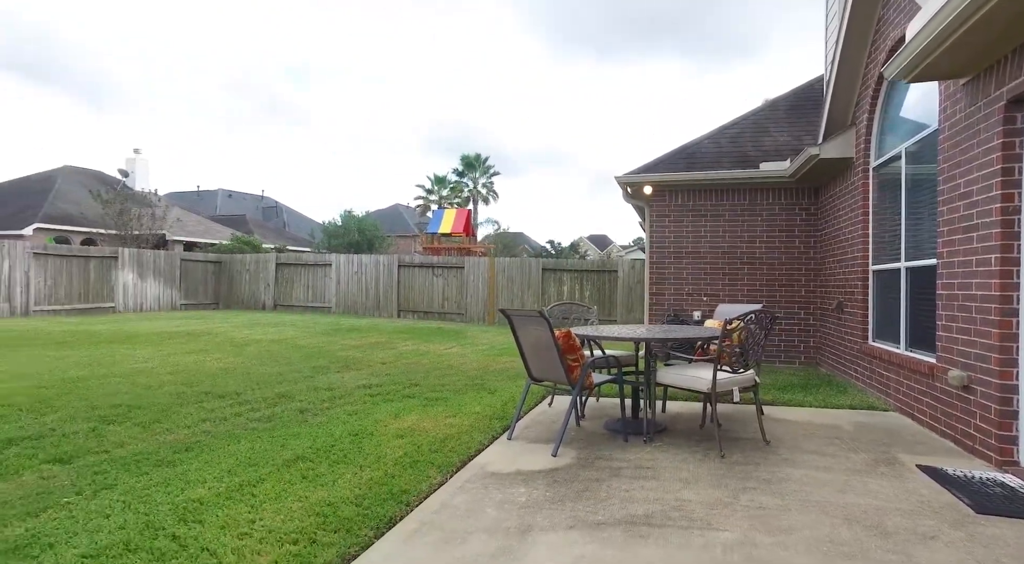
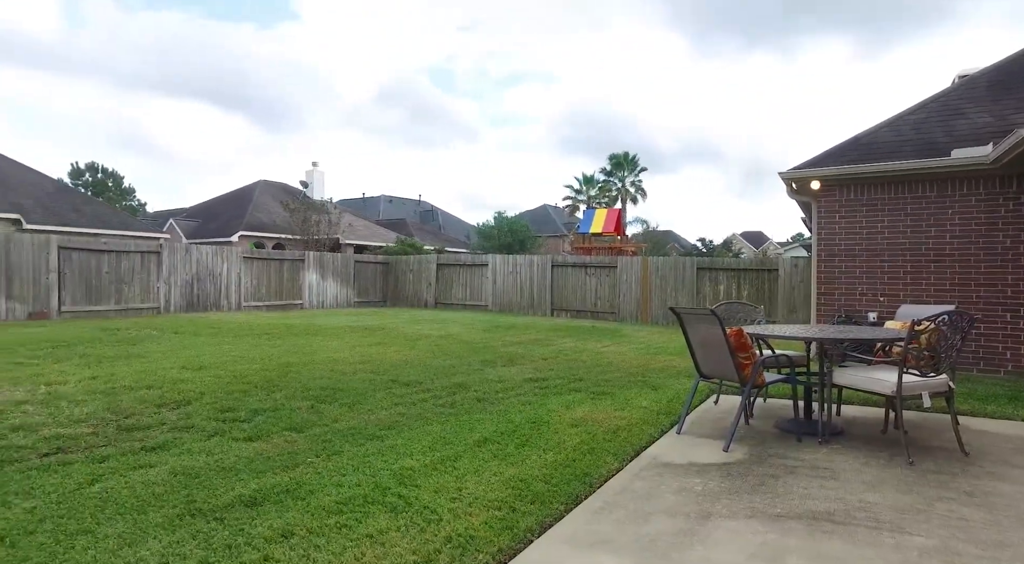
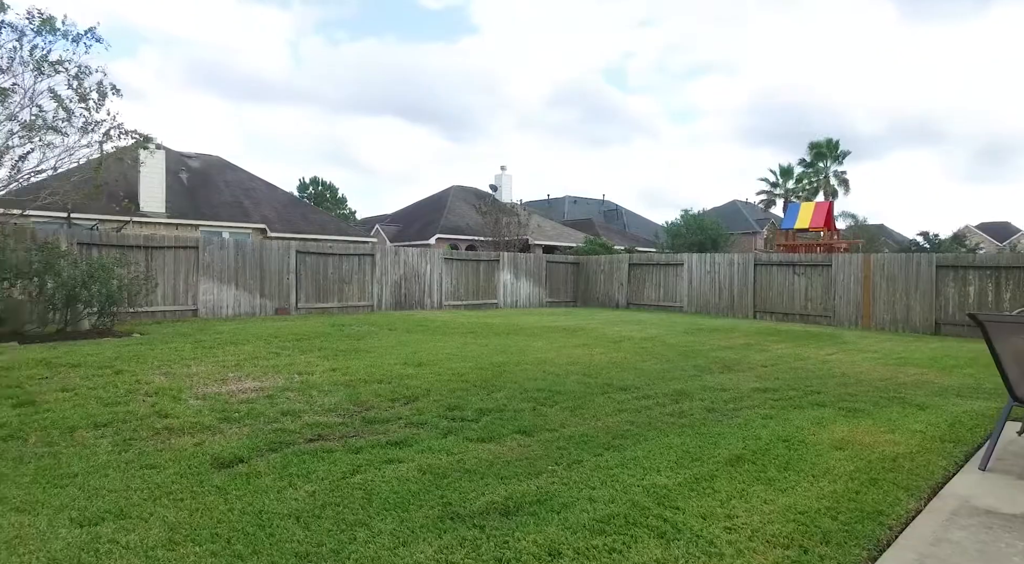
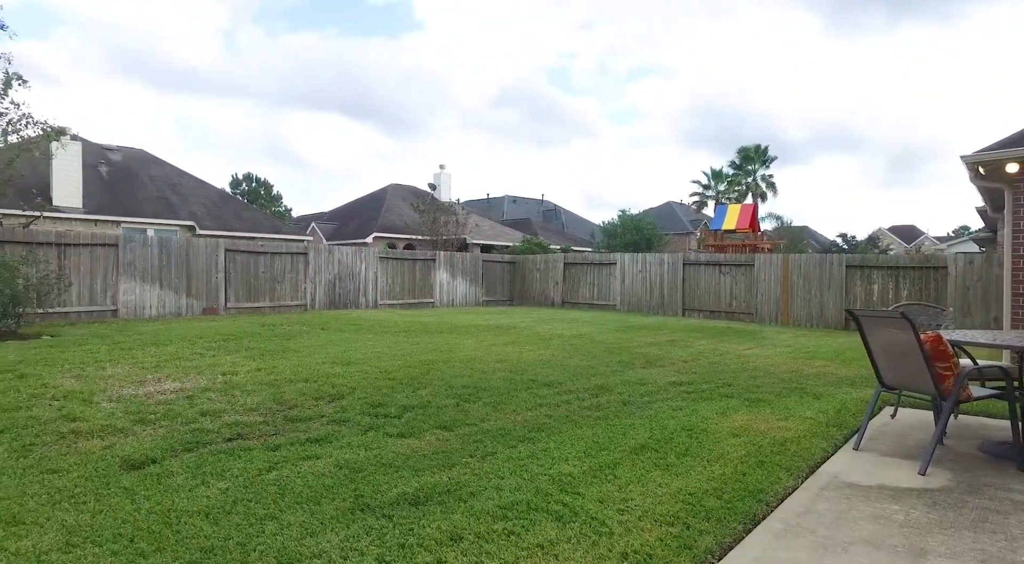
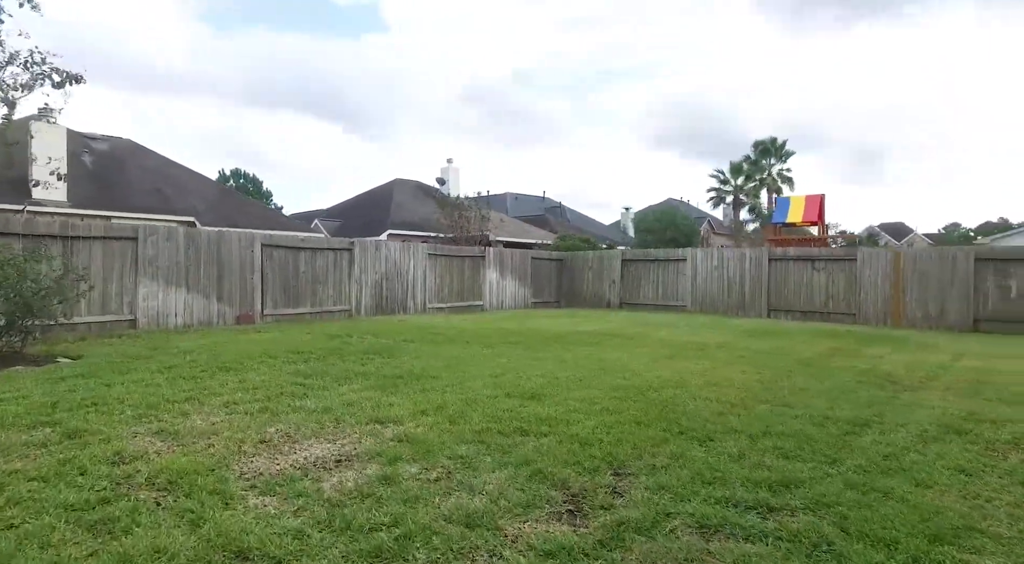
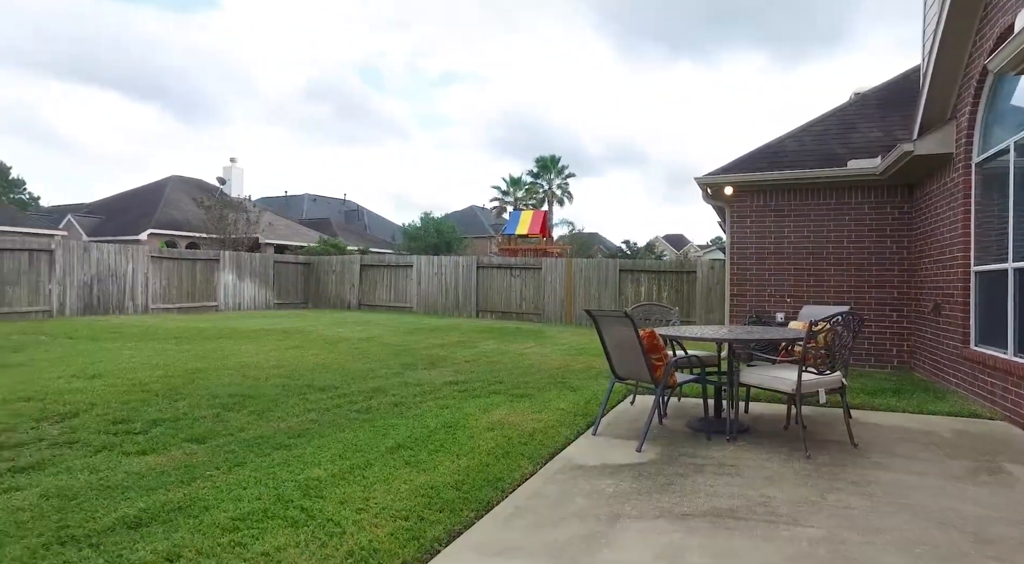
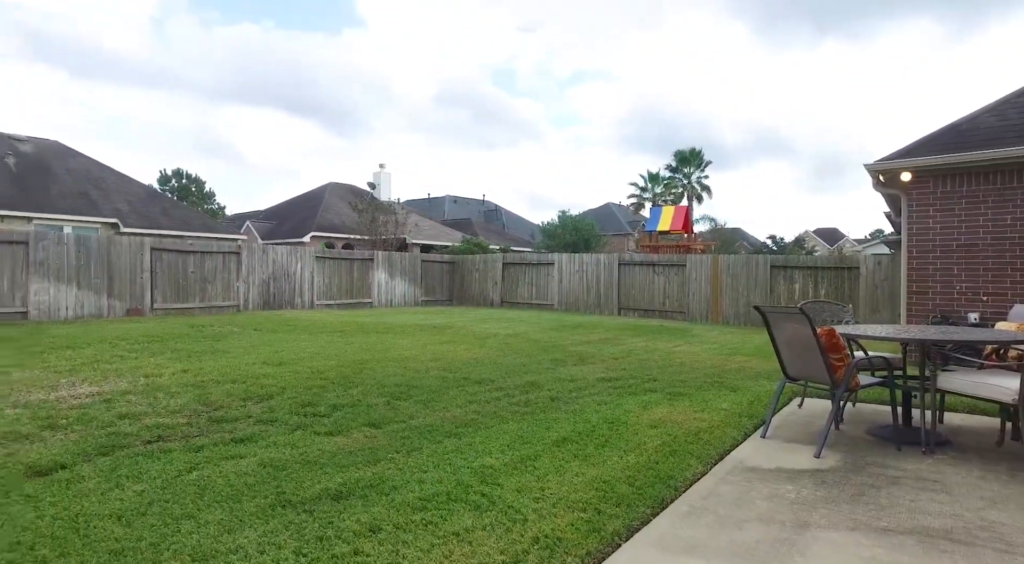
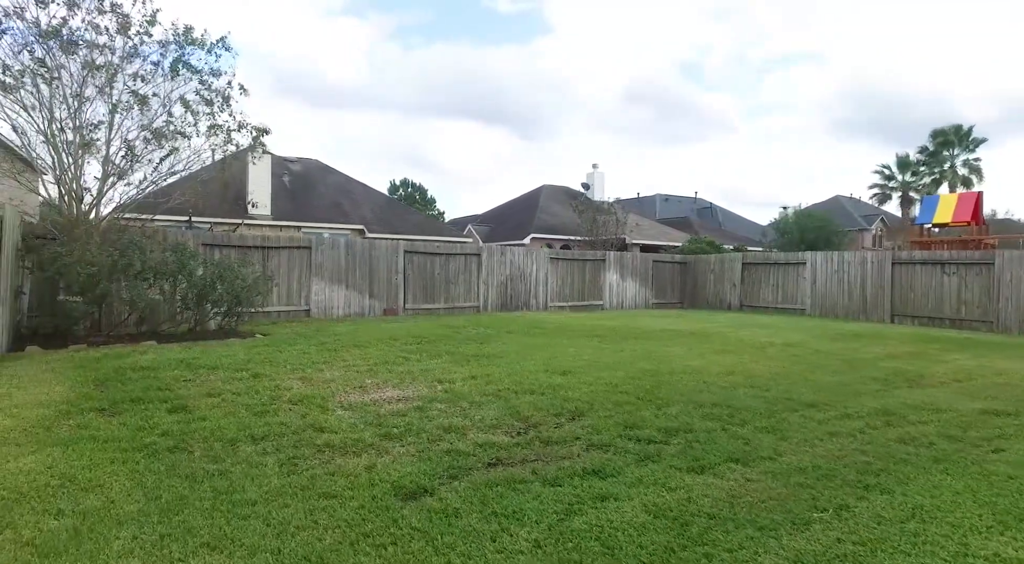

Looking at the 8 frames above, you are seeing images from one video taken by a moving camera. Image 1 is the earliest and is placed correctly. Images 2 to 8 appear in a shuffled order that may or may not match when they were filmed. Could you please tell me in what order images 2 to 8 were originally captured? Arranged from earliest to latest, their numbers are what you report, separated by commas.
6, 2, 7, 4, 3, 8, 5
